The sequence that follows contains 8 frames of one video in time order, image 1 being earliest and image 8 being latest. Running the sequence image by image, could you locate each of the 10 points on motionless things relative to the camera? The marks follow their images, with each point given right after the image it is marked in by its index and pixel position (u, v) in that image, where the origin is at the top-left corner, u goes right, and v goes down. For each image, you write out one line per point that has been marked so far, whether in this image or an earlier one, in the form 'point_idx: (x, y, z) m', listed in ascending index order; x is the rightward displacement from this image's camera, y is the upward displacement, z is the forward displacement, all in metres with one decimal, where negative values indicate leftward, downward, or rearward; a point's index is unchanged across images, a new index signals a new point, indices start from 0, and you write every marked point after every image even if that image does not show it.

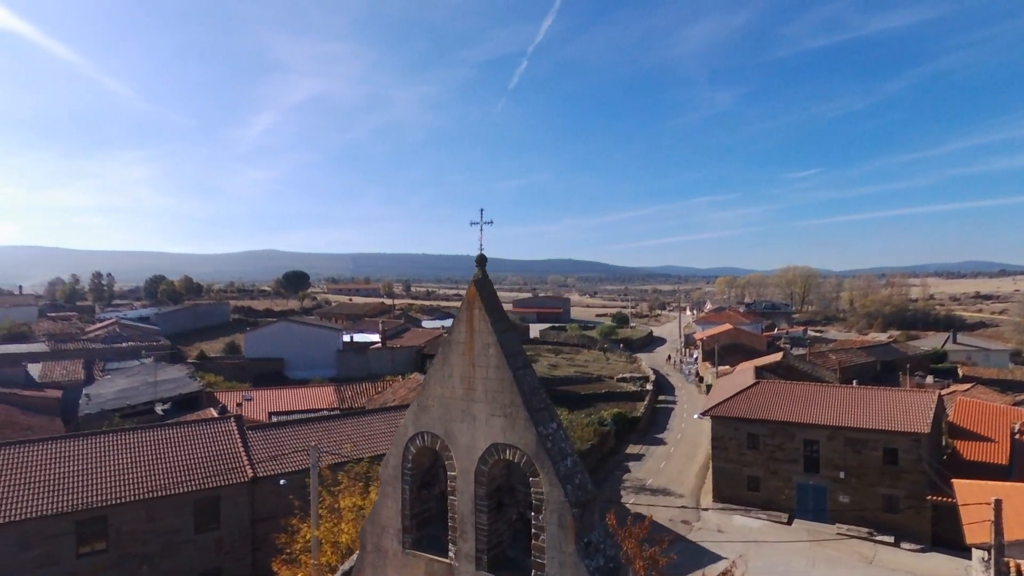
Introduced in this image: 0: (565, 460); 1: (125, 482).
0: (+0.6, -1.9, +7.1) m
1: (-8.4, -4.2, +13.5) m
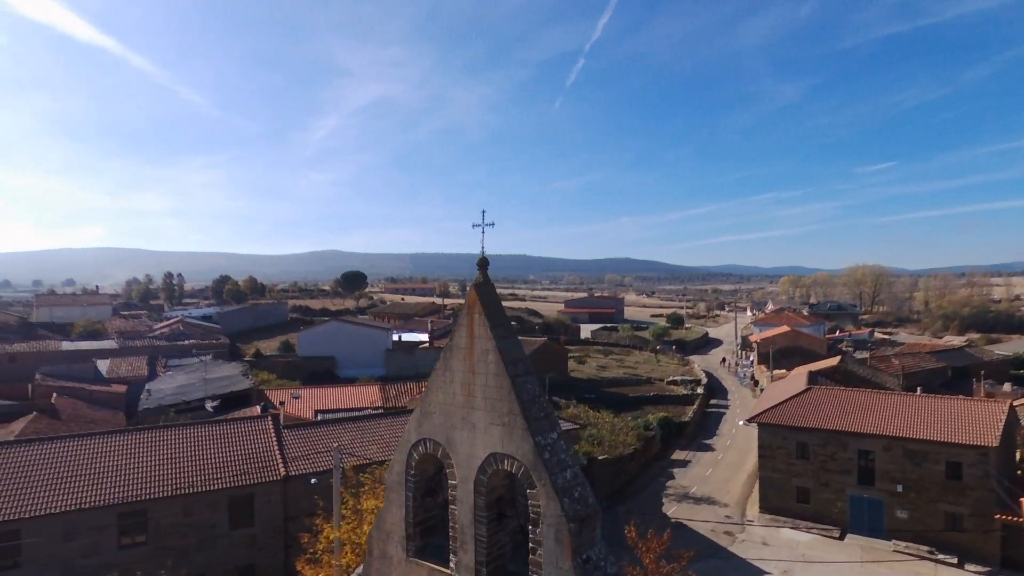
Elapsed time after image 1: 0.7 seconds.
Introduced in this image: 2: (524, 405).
0: (+0.6, -2.0, +6.8) m
1: (-7.8, -4.2, +14.0) m
2: (+0.1, -1.3, +6.9) m
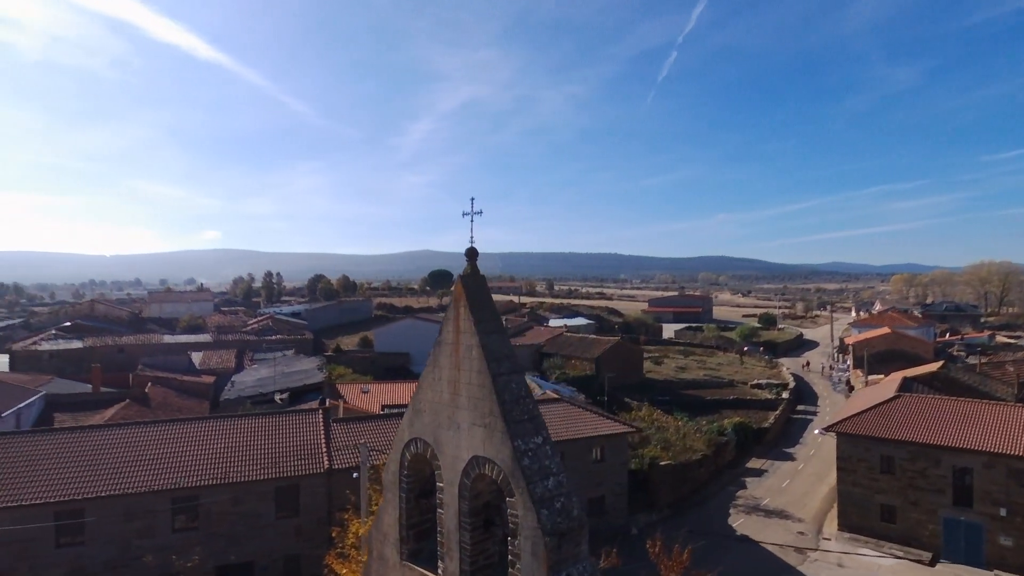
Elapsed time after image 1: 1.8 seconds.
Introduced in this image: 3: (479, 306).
0: (+0.3, -1.9, +6.2) m
1: (-6.9, -4.1, +14.6) m
2: (-0.1, -1.2, +6.4) m
3: (-0.4, -0.2, +6.8) m
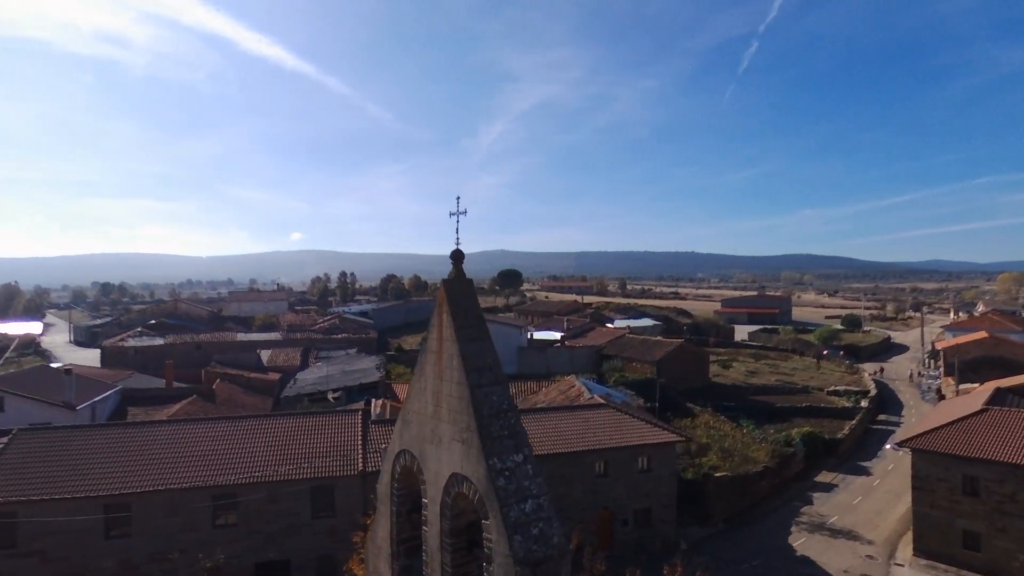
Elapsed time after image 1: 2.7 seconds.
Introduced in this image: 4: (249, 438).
0: (+0.1, -1.9, +5.7) m
1: (-6.1, -4.2, +14.9) m
2: (-0.3, -1.2, +5.9) m
3: (-0.5, -0.2, +6.4) m
4: (-6.6, -3.8, +15.8) m
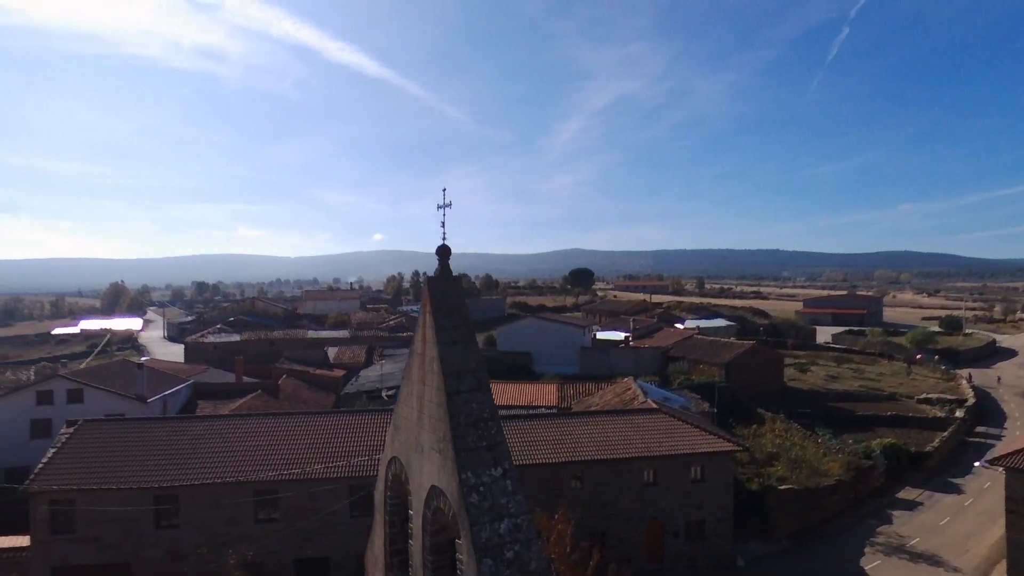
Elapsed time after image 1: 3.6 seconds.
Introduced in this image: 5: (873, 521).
0: (-0.1, -1.9, +5.1) m
1: (-5.2, -4.1, +15.0) m
2: (-0.5, -1.2, +5.4) m
3: (-0.6, -0.2, +5.9) m
4: (-5.5, -3.7, +16.0) m
5: (+11.2, -7.2, +19.5) m
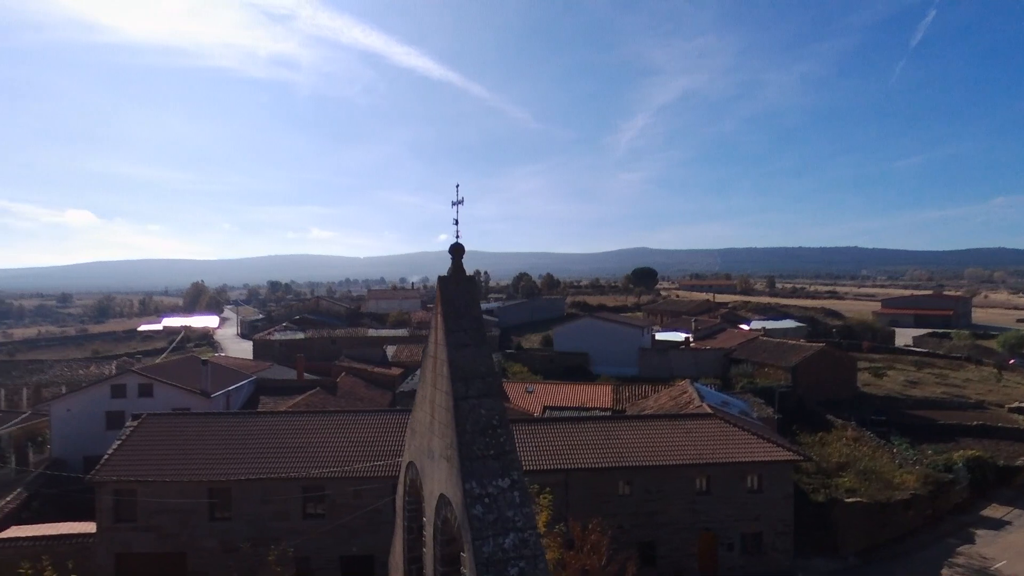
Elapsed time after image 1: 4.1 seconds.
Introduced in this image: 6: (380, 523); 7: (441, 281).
0: (-0.1, -1.9, +4.9) m
1: (-4.1, -4.1, +15.2) m
2: (-0.4, -1.2, +5.1) m
3: (-0.5, -0.2, +5.7) m
4: (-4.4, -3.7, +16.2) m
5: (+12.6, -7.2, +18.0) m
6: (-3.0, -5.5, +14.7) m
7: (-0.7, +0.1, +5.8) m
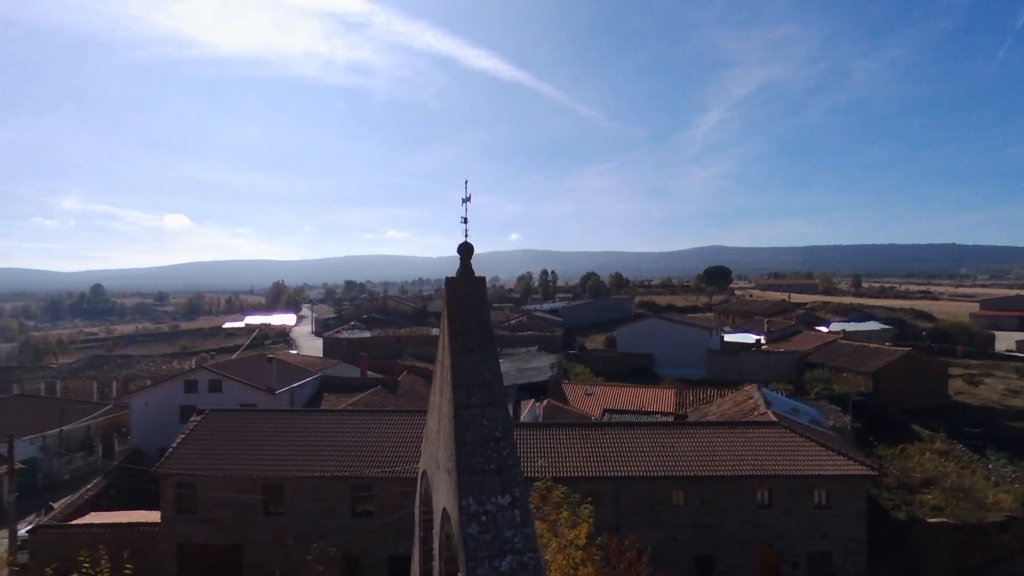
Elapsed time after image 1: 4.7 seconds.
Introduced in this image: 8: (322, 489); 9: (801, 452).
0: (-0.1, -1.9, +4.5) m
1: (-2.9, -4.1, +15.2) m
2: (-0.4, -1.2, +4.8) m
3: (-0.4, -0.2, +5.4) m
4: (-3.1, -3.7, +16.2) m
5: (+13.9, -7.2, +16.2) m
6: (-1.9, -5.5, +14.6) m
7: (-0.6, +0.1, +5.5) m
8: (-4.5, -4.7, +14.9) m
9: (+6.9, -3.9, +15.1) m
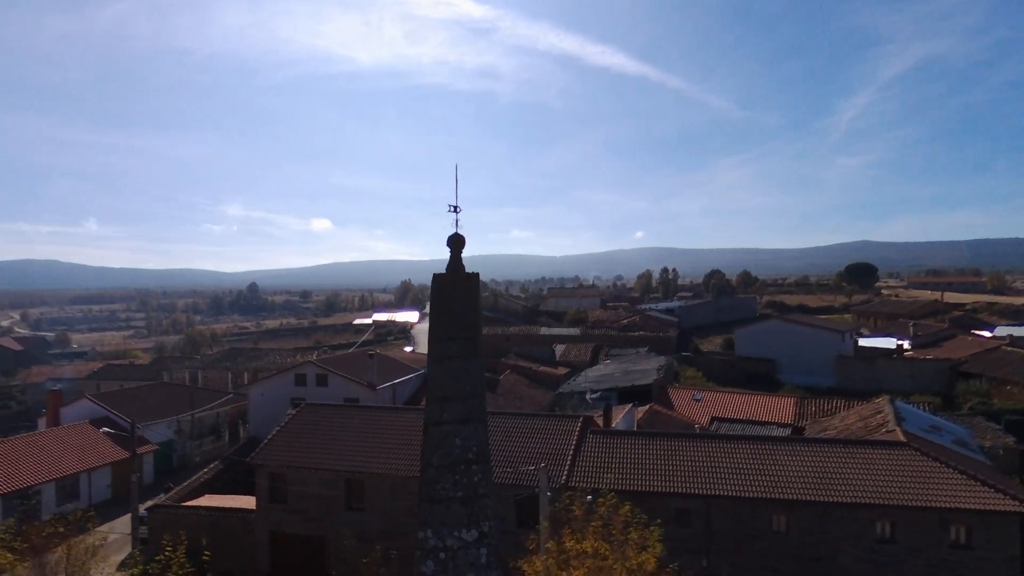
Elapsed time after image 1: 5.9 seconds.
0: (-0.3, -1.9, +3.8) m
1: (-1.1, -4.1, +14.9) m
2: (-0.5, -1.2, +4.2) m
3: (-0.5, -0.2, +4.7) m
4: (-1.0, -3.7, +15.9) m
5: (+15.7, -7.2, +12.5) m
6: (-0.2, -5.5, +14.1) m
7: (-0.6, +0.1, +4.9) m
8: (-2.6, -4.7, +14.8) m
9: (+8.6, -3.9, +12.8) m
